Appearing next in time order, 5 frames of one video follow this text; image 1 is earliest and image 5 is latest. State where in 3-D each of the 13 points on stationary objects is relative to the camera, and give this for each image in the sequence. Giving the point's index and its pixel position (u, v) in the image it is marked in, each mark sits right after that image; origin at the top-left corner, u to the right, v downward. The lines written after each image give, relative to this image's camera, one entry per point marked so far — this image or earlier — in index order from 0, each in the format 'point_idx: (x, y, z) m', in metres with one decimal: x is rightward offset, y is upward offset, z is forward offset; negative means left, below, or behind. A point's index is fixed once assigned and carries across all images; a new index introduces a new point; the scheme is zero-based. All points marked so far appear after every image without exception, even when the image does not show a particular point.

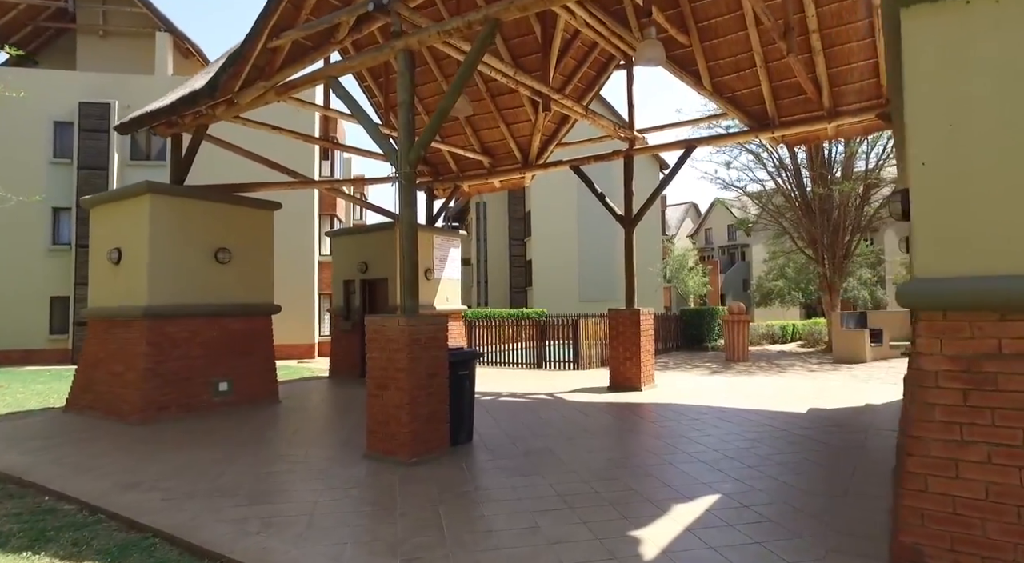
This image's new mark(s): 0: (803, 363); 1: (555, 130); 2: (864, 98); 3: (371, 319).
0: (+7.0, -2.0, +14.5) m
1: (+0.8, +2.8, +11.1) m
2: (+4.6, +2.4, +7.9) m
3: (-1.3, -0.3, +5.6) m
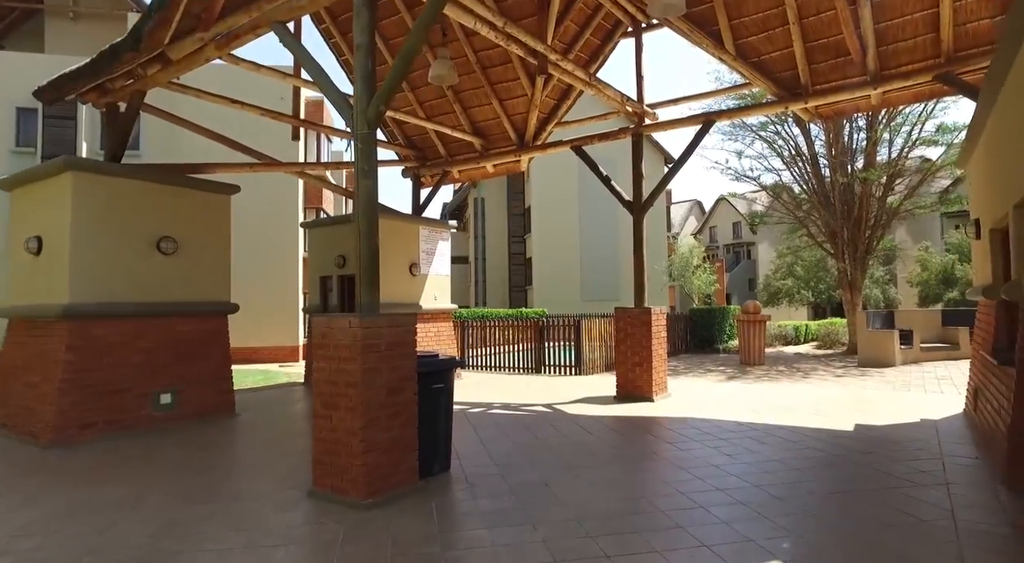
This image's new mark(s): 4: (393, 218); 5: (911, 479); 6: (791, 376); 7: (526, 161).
0: (+6.9, -1.9, +13.3) m
1: (+0.7, +2.9, +9.9) m
2: (+4.5, +2.5, +6.7) m
3: (-1.4, -0.3, +4.4) m
4: (-2.1, +1.1, +10.5) m
5: (+2.9, -1.4, +4.3) m
6: (+5.4, -1.8, +11.7) m
7: (+0.2, +2.1, +10.6) m
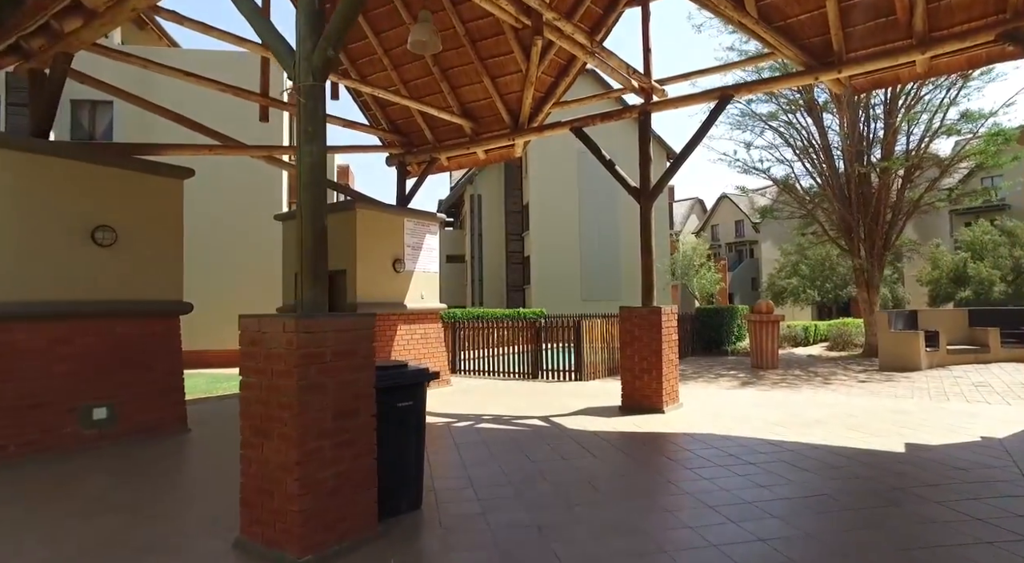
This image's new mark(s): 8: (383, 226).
0: (+6.8, -1.8, +12.4) m
1: (+0.6, +2.9, +8.9) m
2: (+4.4, +2.5, +5.7) m
3: (-1.5, -0.2, +3.5) m
4: (-2.2, +1.2, +9.6) m
5: (+2.8, -1.4, +3.4) m
6: (+5.3, -1.8, +10.7) m
7: (+0.1, +2.2, +9.7) m
8: (-2.1, +0.9, +9.7) m
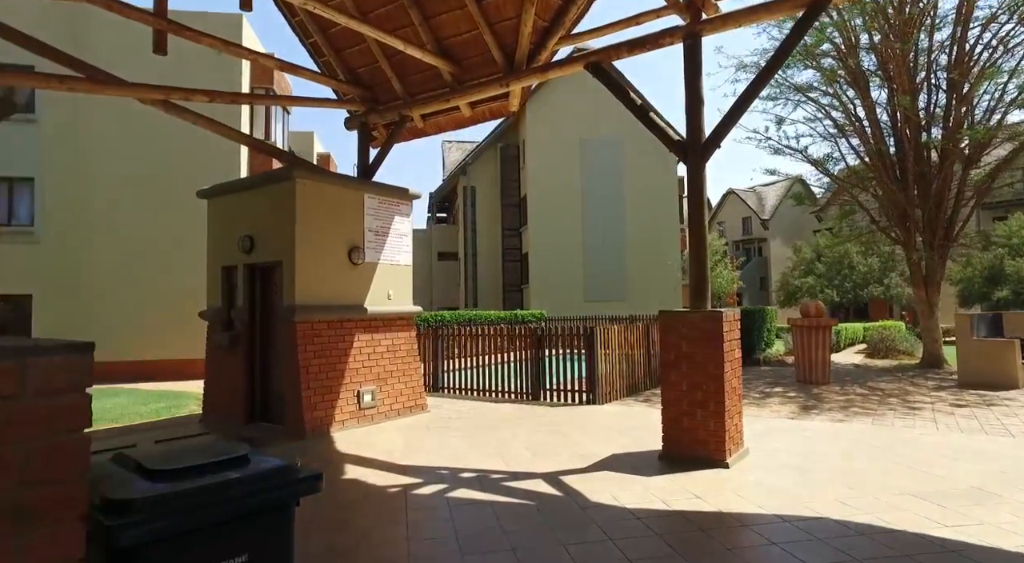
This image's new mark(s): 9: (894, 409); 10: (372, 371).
0: (+6.8, -1.8, +10.0) m
1: (+0.5, +3.0, +6.6) m
2: (+4.3, +2.6, +3.4) m
3: (-1.6, -0.2, +1.1) m
4: (-2.2, +1.2, +7.2) m
5: (+2.7, -1.3, +1.0) m
6: (+5.2, -1.7, +8.4) m
7: (+0.1, +2.2, +7.3) m
8: (-2.2, +0.9, +7.3) m
9: (+5.0, -1.7, +8.0) m
10: (-1.8, -1.1, +7.7) m
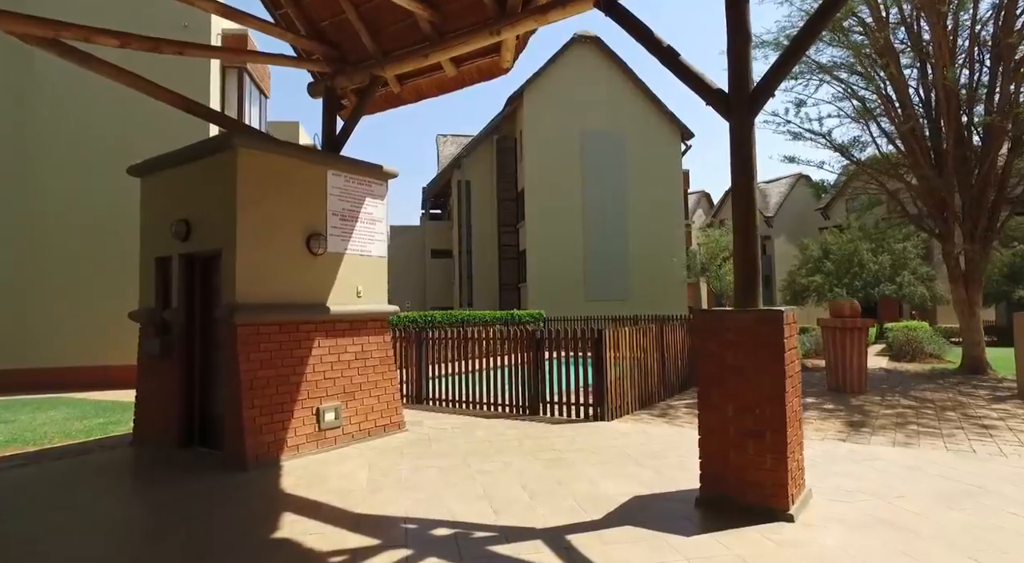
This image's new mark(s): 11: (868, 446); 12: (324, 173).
0: (+6.7, -1.7, +8.8) m
1: (+0.4, +3.0, +5.3) m
2: (+4.3, +2.7, +2.1) m
3: (-1.6, -0.1, -0.2) m
4: (-2.3, +1.3, +5.9) m
5: (+2.7, -1.2, -0.3) m
6: (+5.2, -1.6, +7.1) m
7: (0.0, +2.3, +6.0) m
8: (-2.2, +1.0, +6.0) m
9: (+5.0, -1.6, +6.7) m
10: (-1.9, -1.1, +6.4) m
11: (+3.4, -1.6, +5.9) m
12: (-2.0, +1.1, +6.4) m
